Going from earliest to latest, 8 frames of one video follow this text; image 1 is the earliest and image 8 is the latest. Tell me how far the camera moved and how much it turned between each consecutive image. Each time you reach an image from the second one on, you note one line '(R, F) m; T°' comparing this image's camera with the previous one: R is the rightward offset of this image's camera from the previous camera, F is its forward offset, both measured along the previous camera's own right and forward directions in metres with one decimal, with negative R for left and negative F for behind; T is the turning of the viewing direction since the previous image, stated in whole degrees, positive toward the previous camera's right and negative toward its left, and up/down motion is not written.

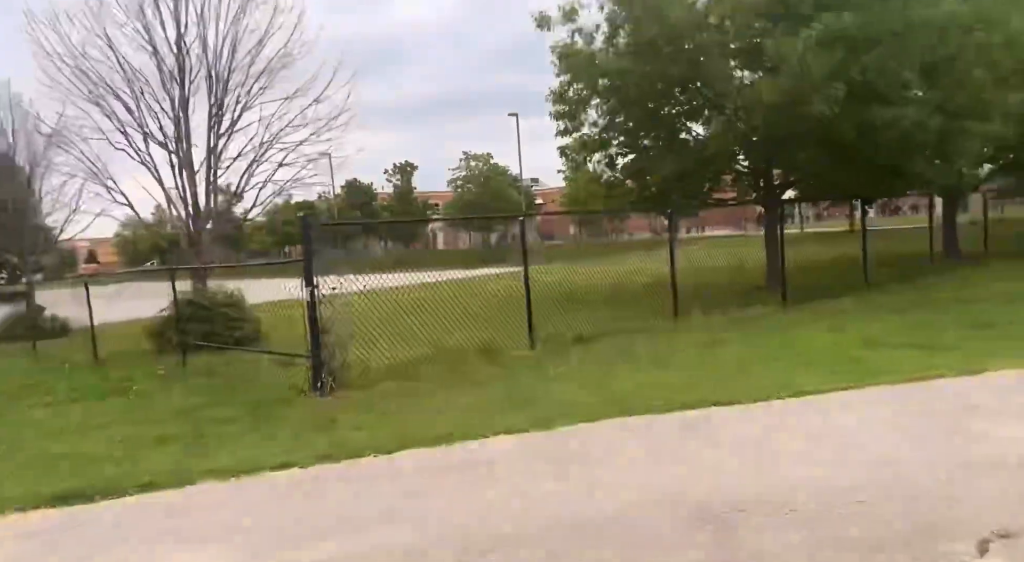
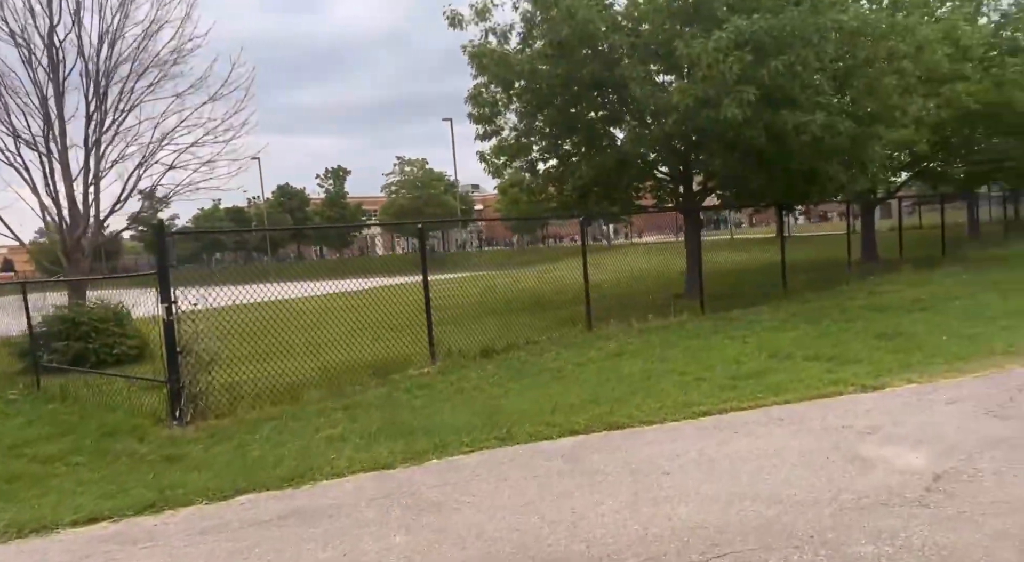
(+0.5, +0.5) m; +4°
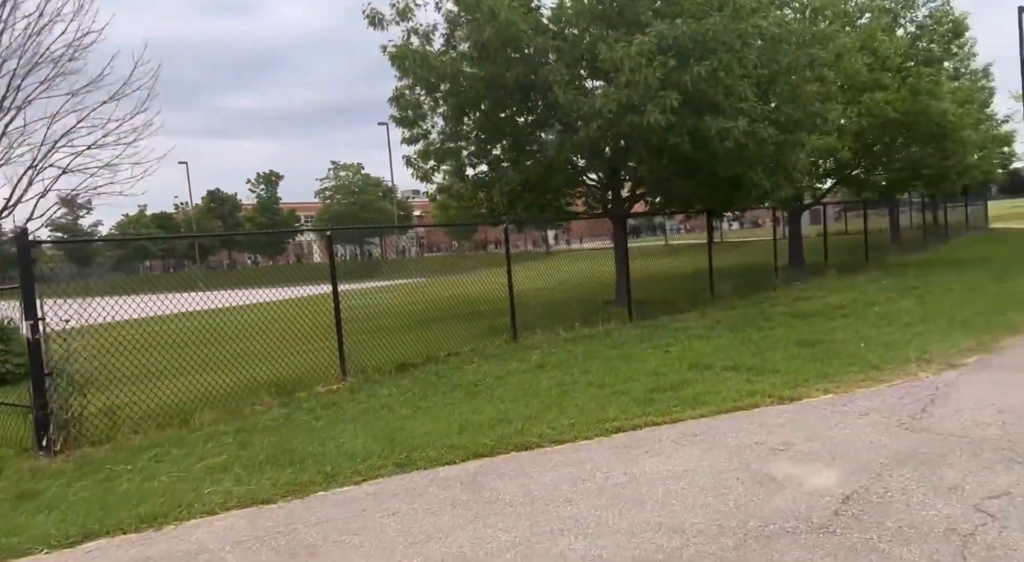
(+0.3, +0.3) m; +4°
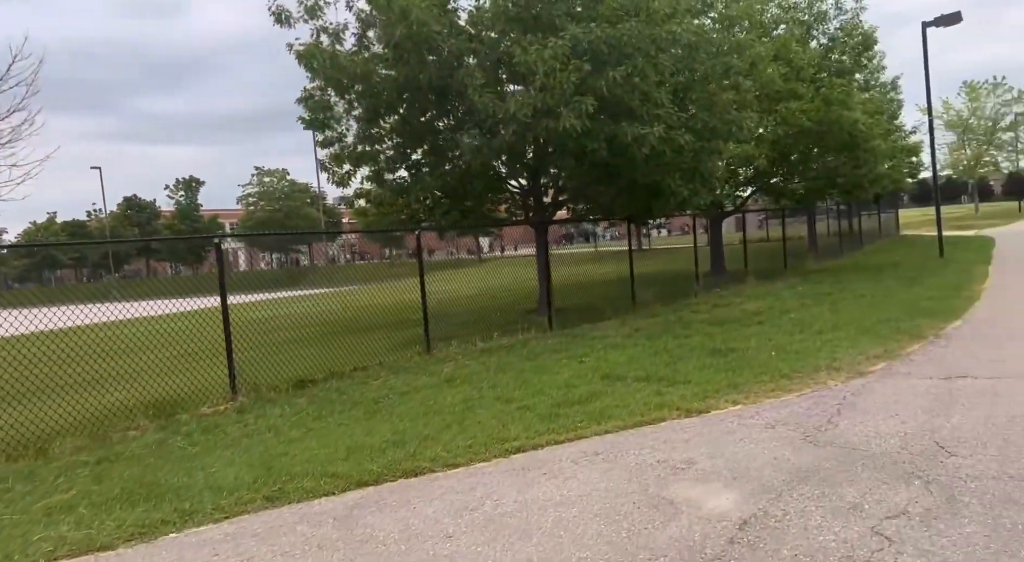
(+0.3, +0.3) m; +5°
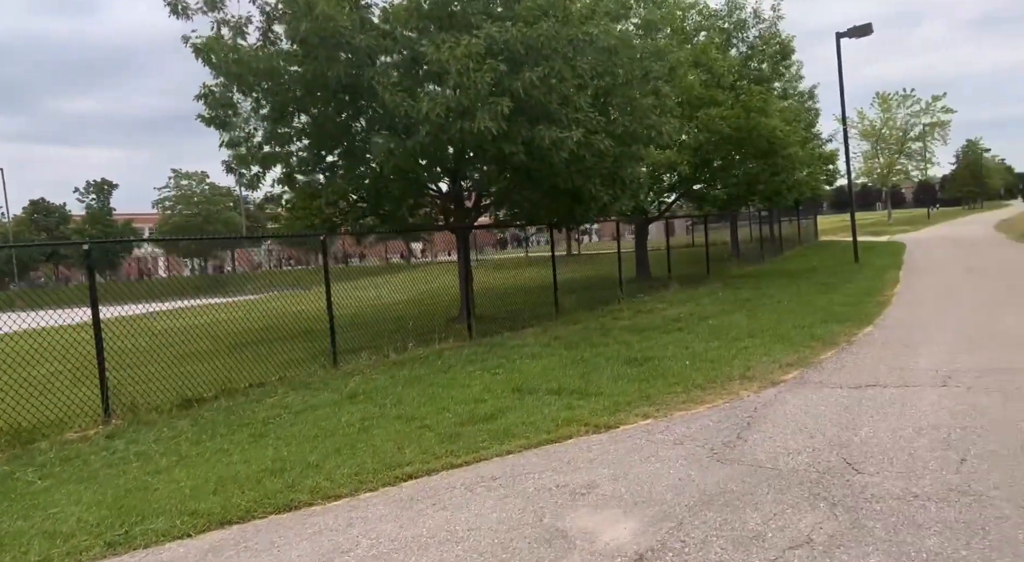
(+0.3, +0.4) m; +5°
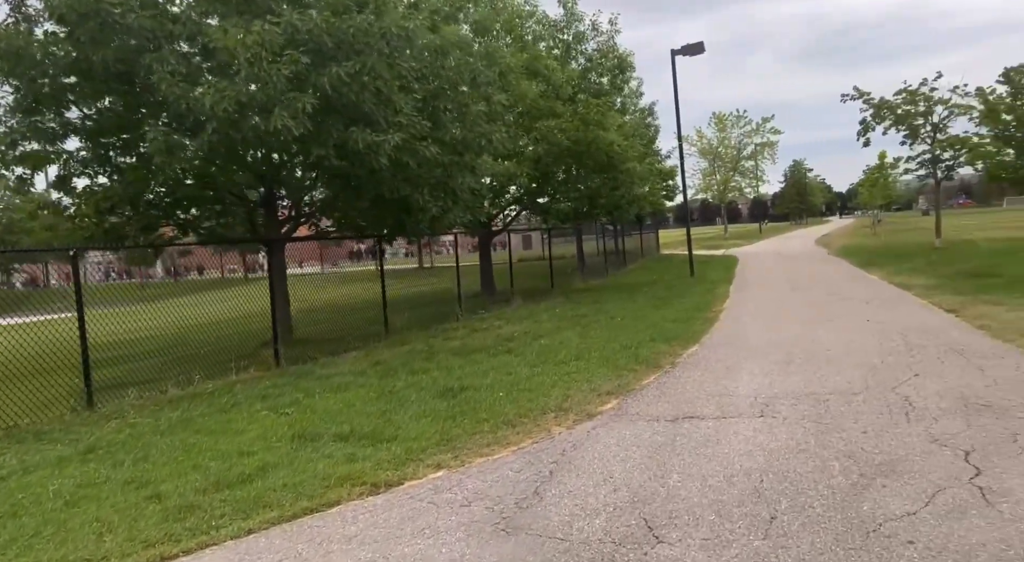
(+0.7, +0.9) m; +11°
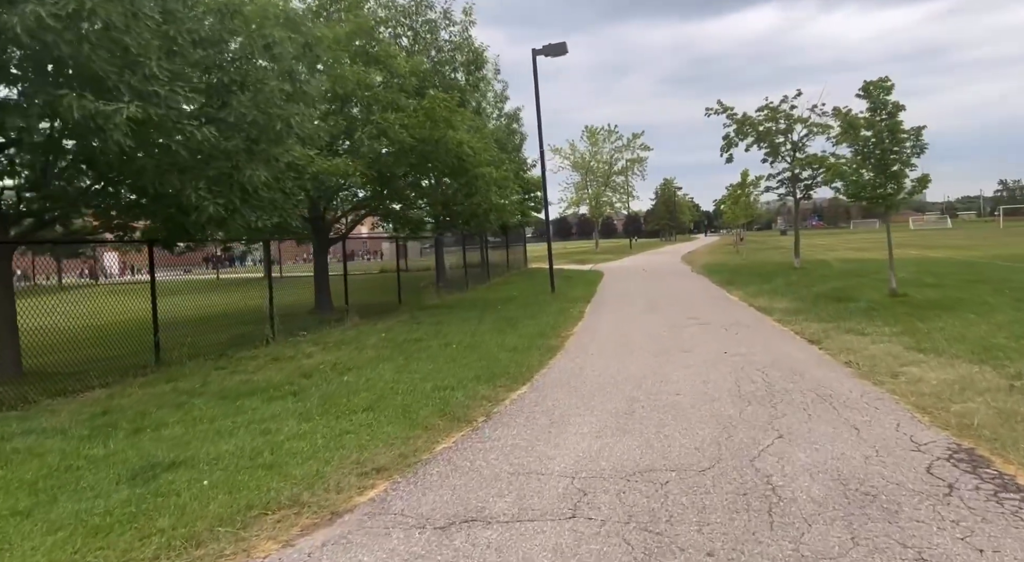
(+1.0, +2.0) m; +9°
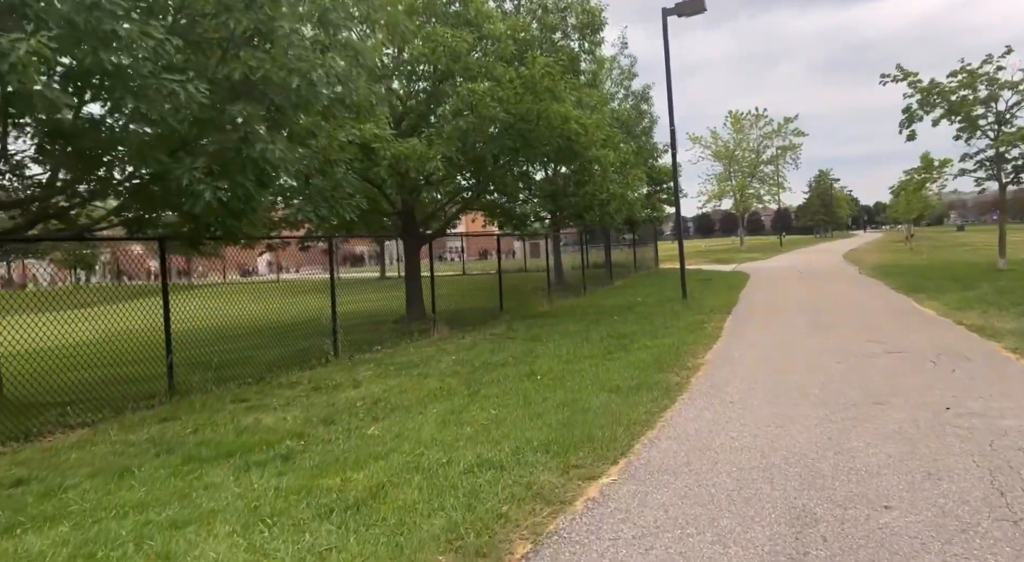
(+0.4, +2.9) m; -11°
